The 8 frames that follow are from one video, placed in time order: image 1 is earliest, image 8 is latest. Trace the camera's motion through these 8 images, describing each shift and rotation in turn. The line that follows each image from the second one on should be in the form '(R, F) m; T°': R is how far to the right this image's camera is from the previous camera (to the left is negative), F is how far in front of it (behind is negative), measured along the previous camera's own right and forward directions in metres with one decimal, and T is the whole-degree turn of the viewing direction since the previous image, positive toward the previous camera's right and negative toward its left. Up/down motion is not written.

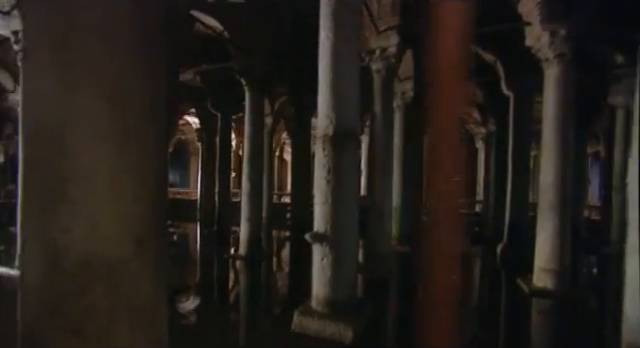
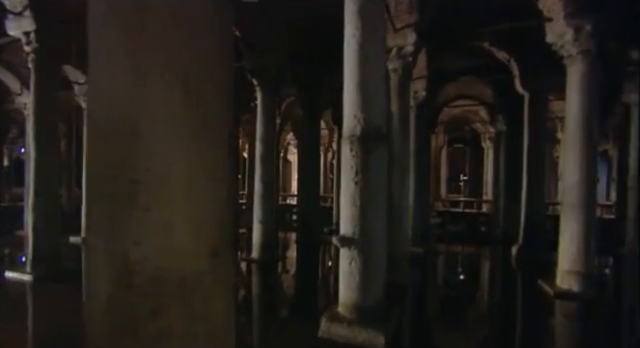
(-0.3, +0.1) m; 0°
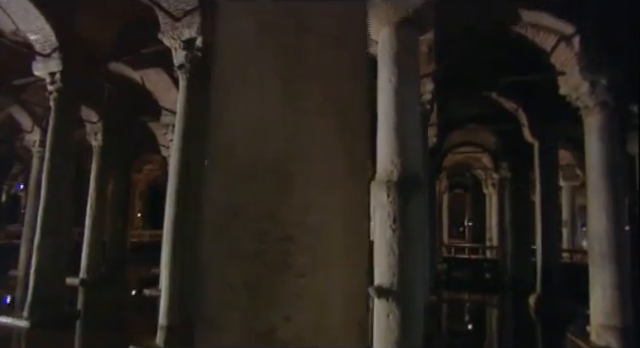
(-0.4, +0.1) m; +1°
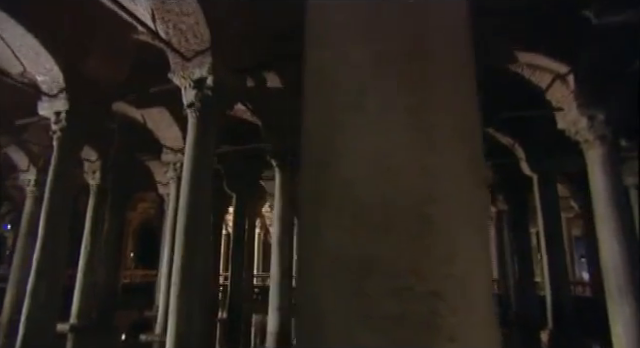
(-0.3, 0.0) m; +1°
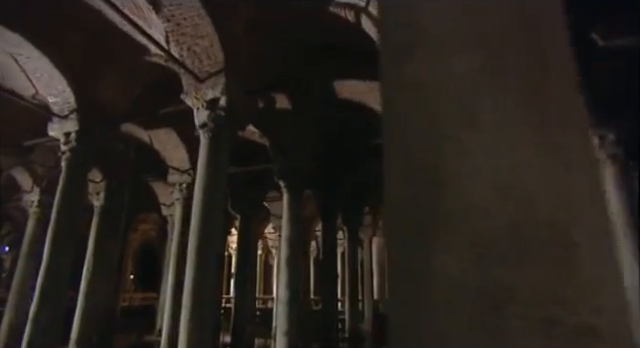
(-0.2, 0.0) m; 0°
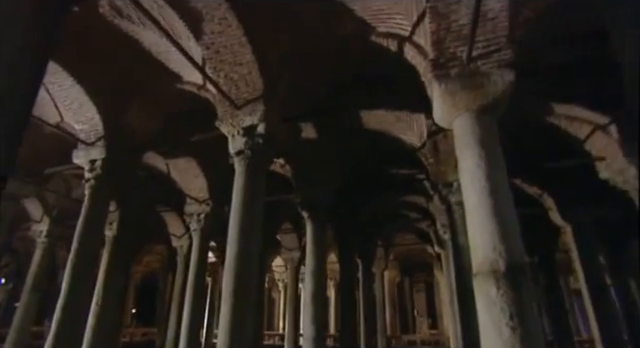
(-0.6, +0.2) m; 0°
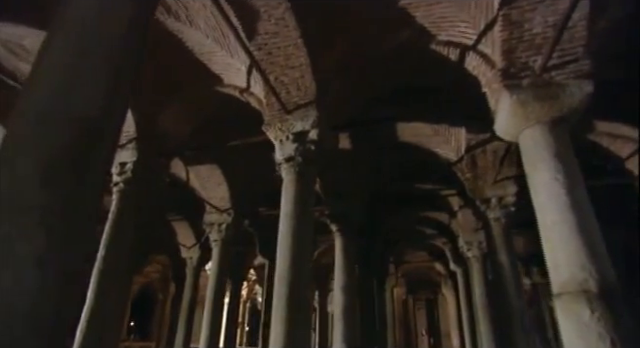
(-0.9, +0.3) m; +1°
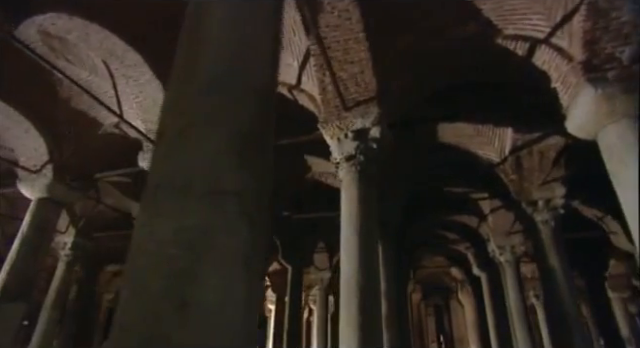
(-0.9, +0.3) m; +1°
